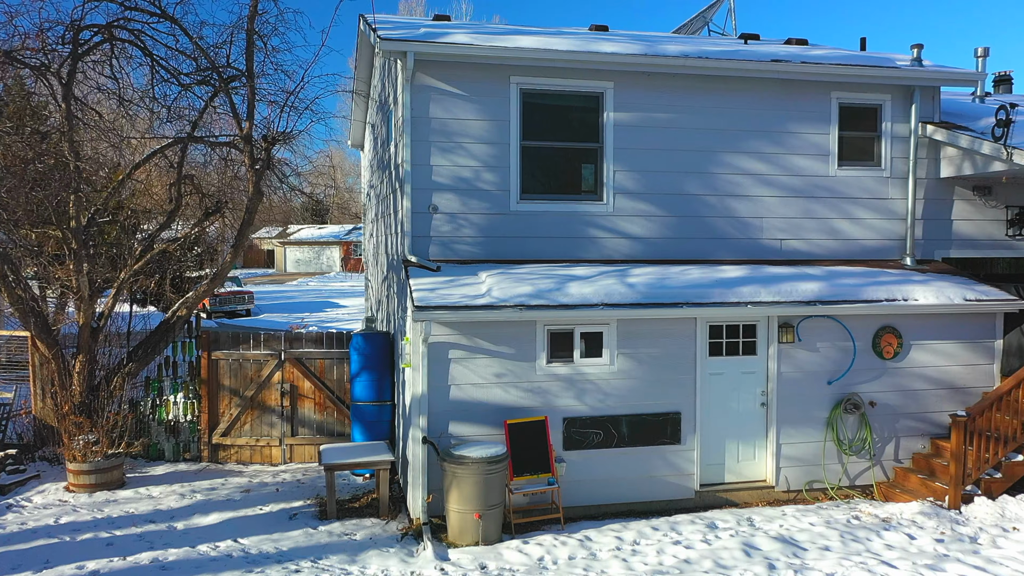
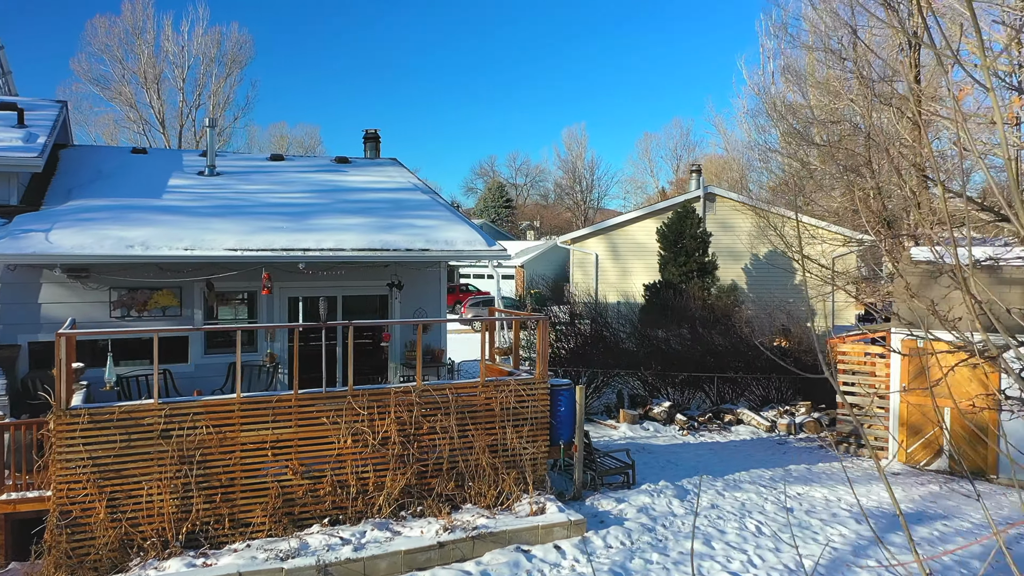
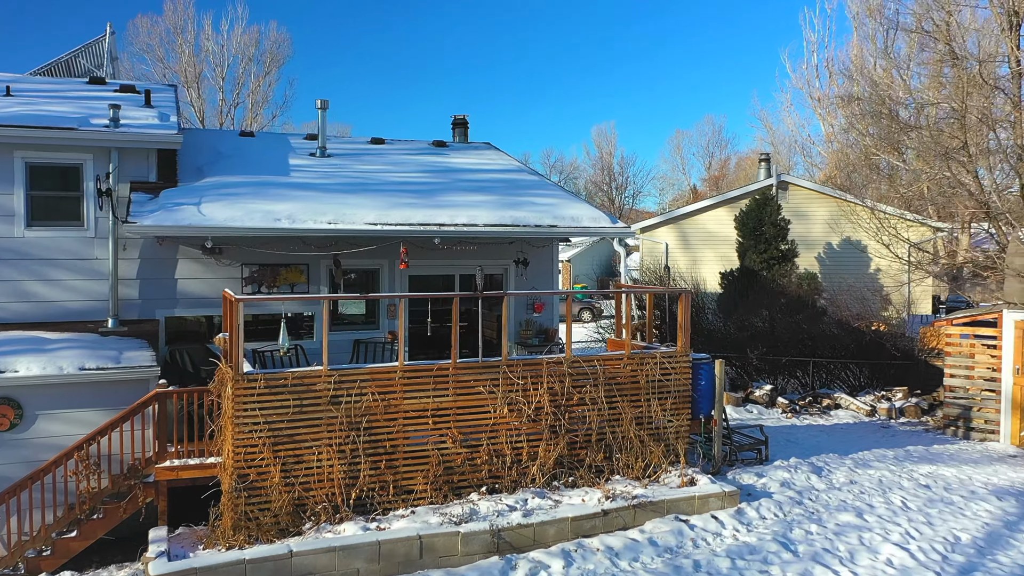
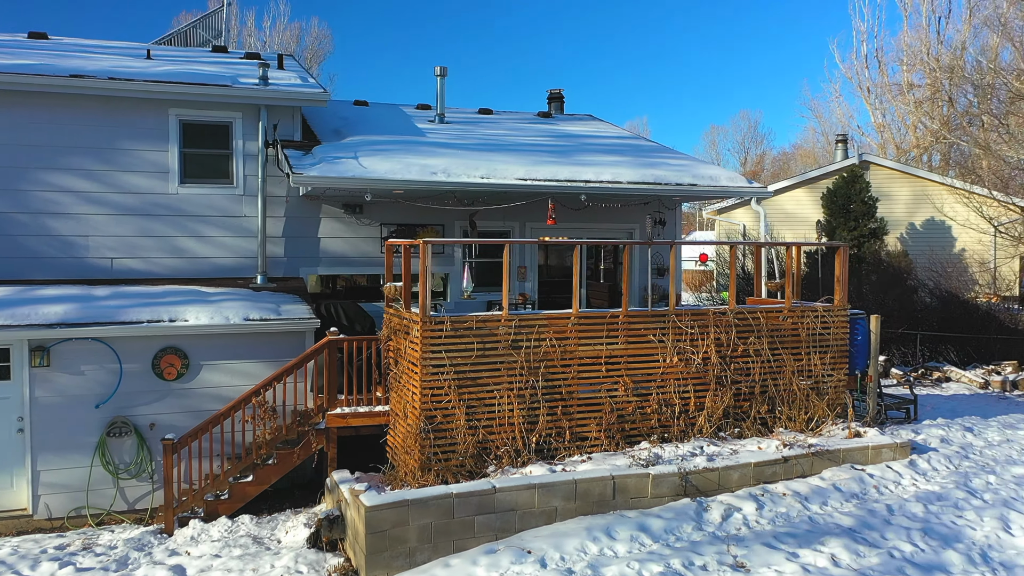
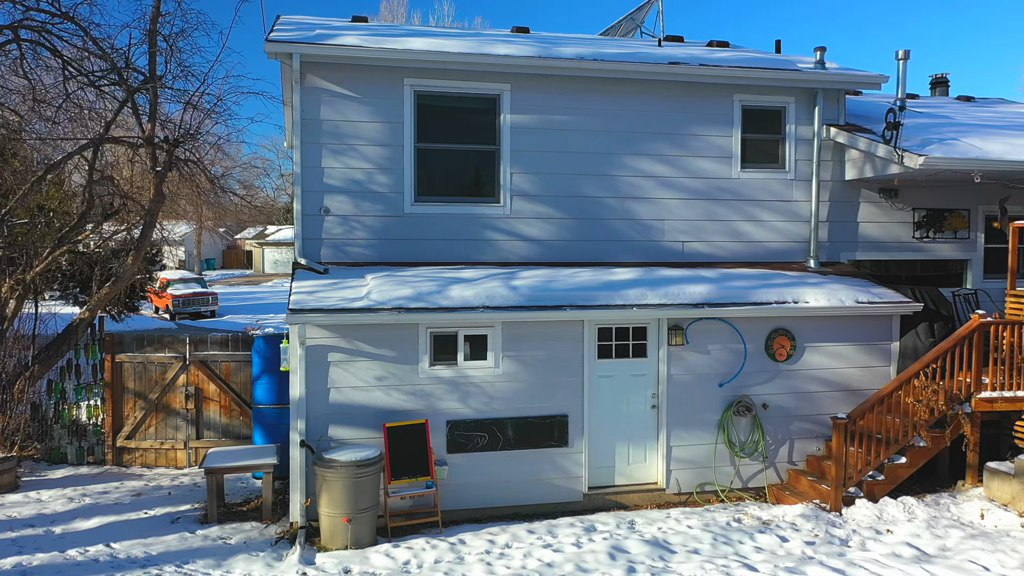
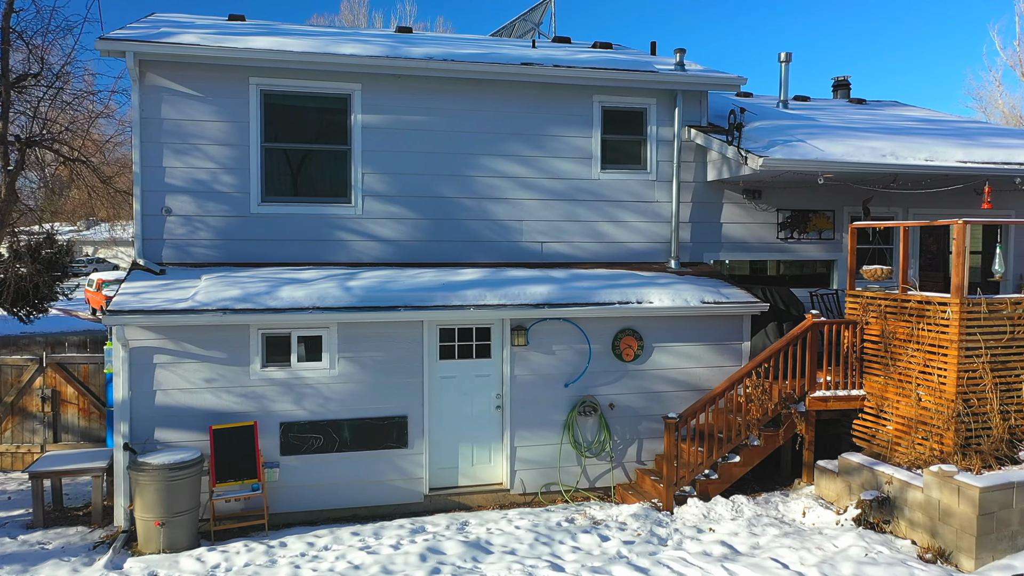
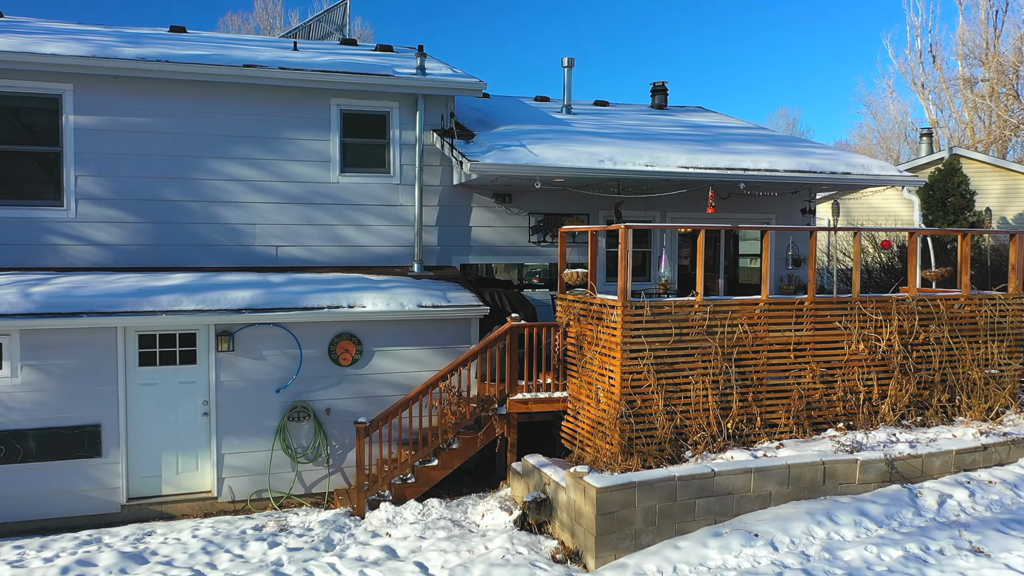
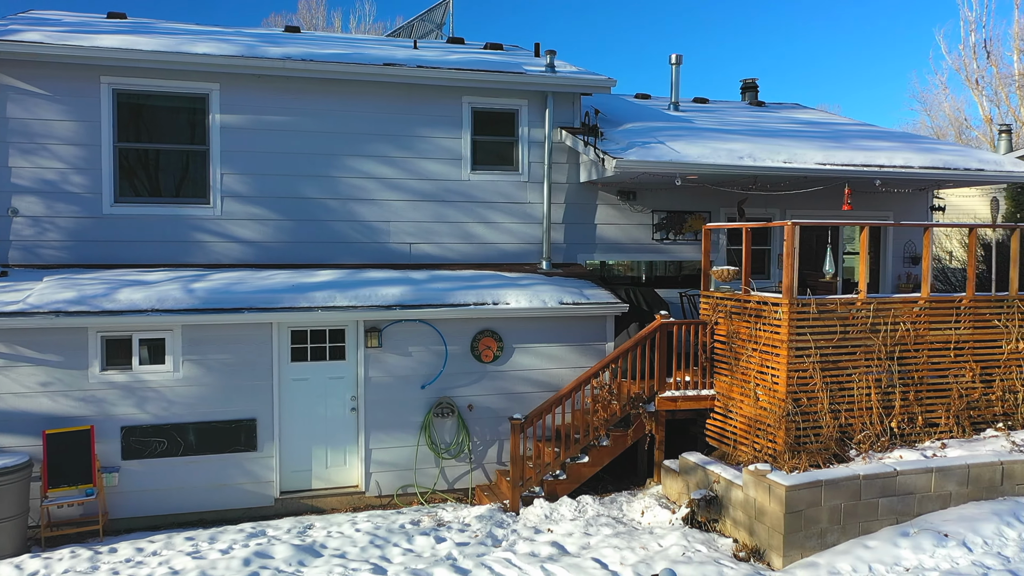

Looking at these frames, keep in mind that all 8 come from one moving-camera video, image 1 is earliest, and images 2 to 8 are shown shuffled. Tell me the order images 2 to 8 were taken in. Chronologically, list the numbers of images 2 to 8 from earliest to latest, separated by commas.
5, 6, 8, 7, 4, 3, 2
